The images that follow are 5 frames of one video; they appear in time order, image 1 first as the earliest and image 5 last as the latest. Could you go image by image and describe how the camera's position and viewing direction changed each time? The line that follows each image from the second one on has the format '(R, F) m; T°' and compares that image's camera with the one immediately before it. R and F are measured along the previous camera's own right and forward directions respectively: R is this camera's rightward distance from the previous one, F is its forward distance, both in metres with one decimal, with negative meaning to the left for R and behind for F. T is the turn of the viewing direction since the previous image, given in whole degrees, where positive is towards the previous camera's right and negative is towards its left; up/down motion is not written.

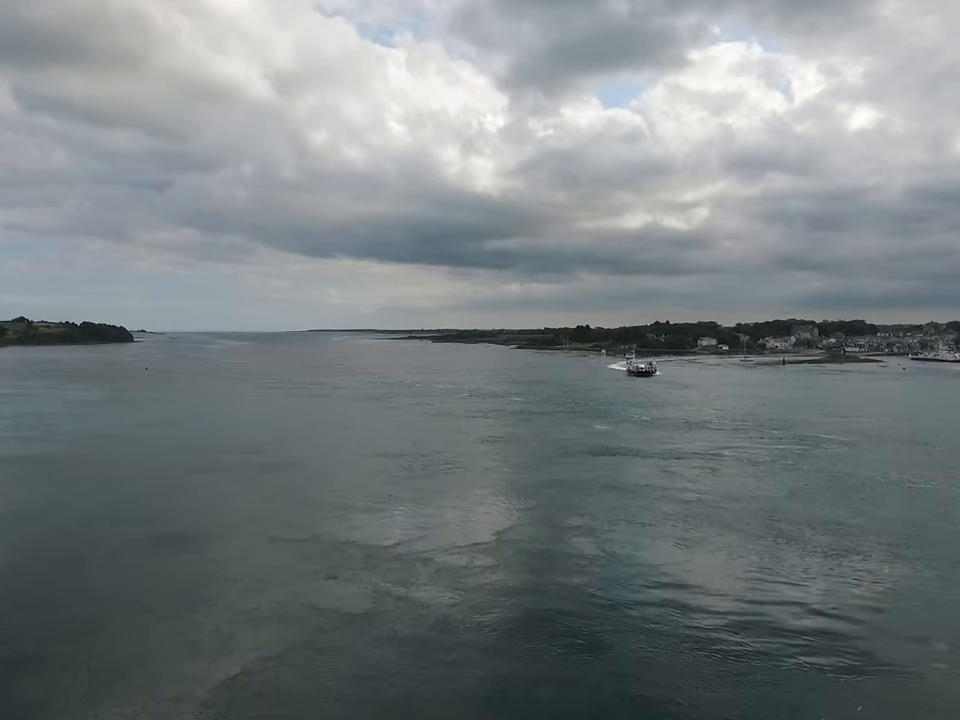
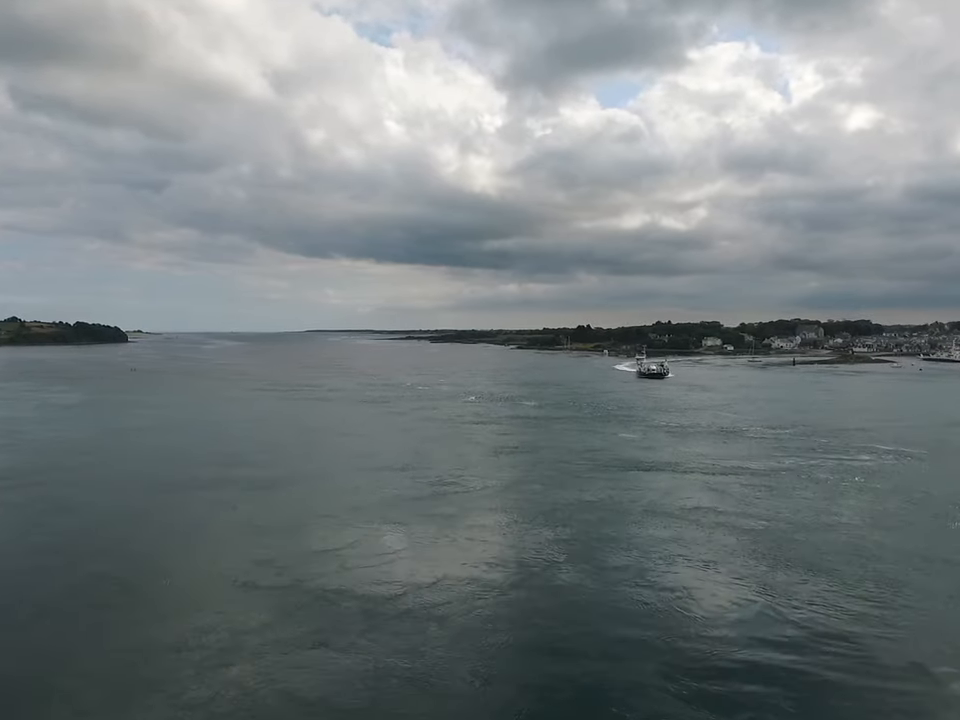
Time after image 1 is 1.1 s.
(-0.2, +1.0) m; 0°
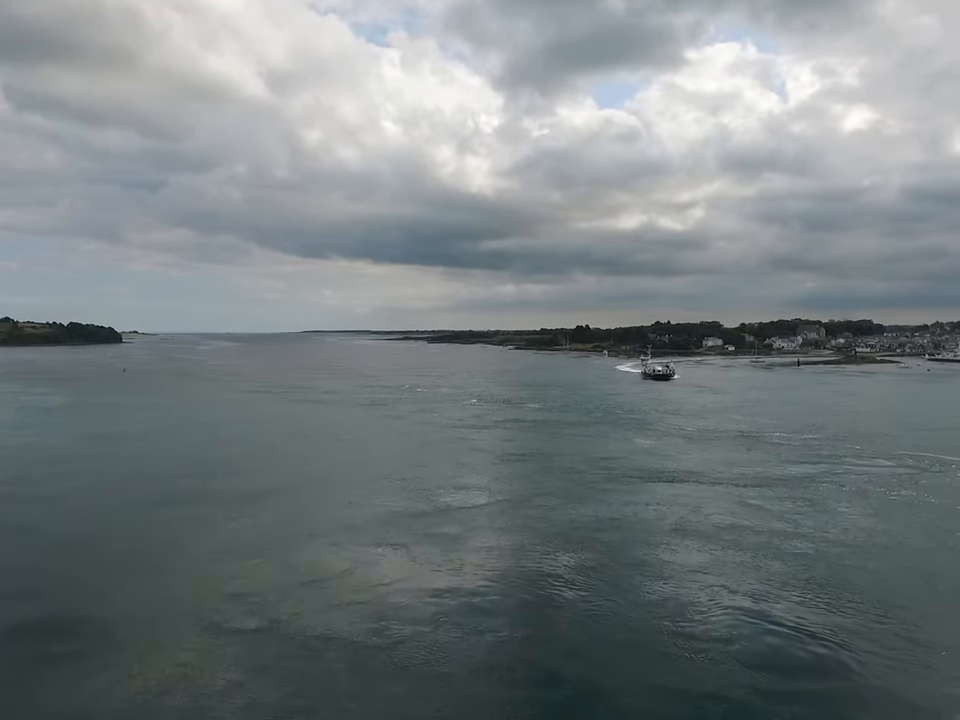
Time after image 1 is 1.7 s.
(-0.1, +0.6) m; 0°
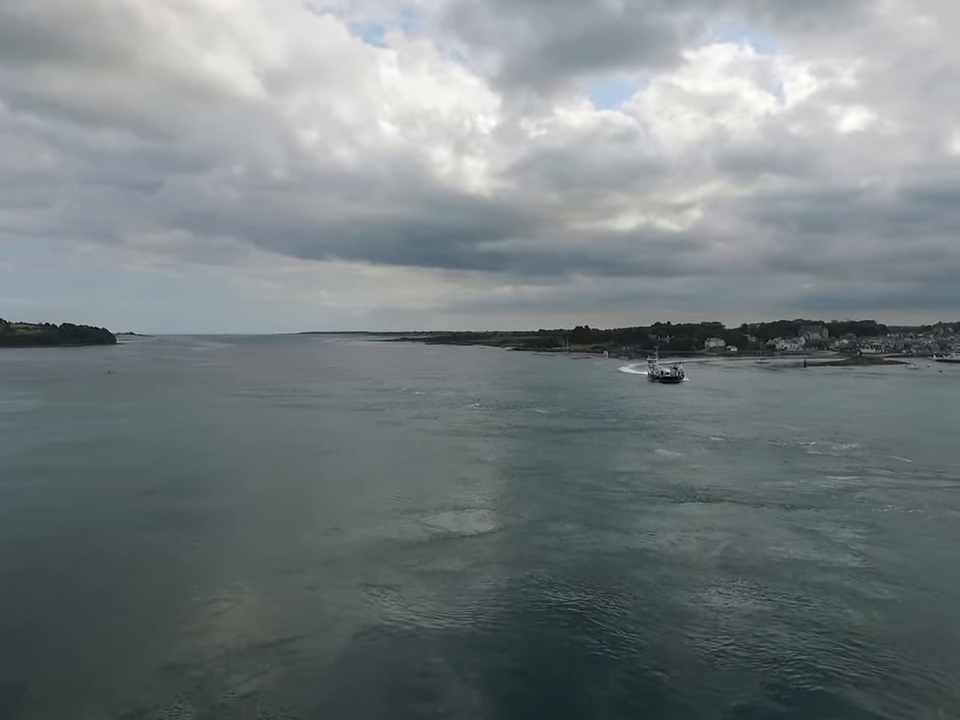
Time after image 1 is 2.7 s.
(-0.1, +0.8) m; 0°
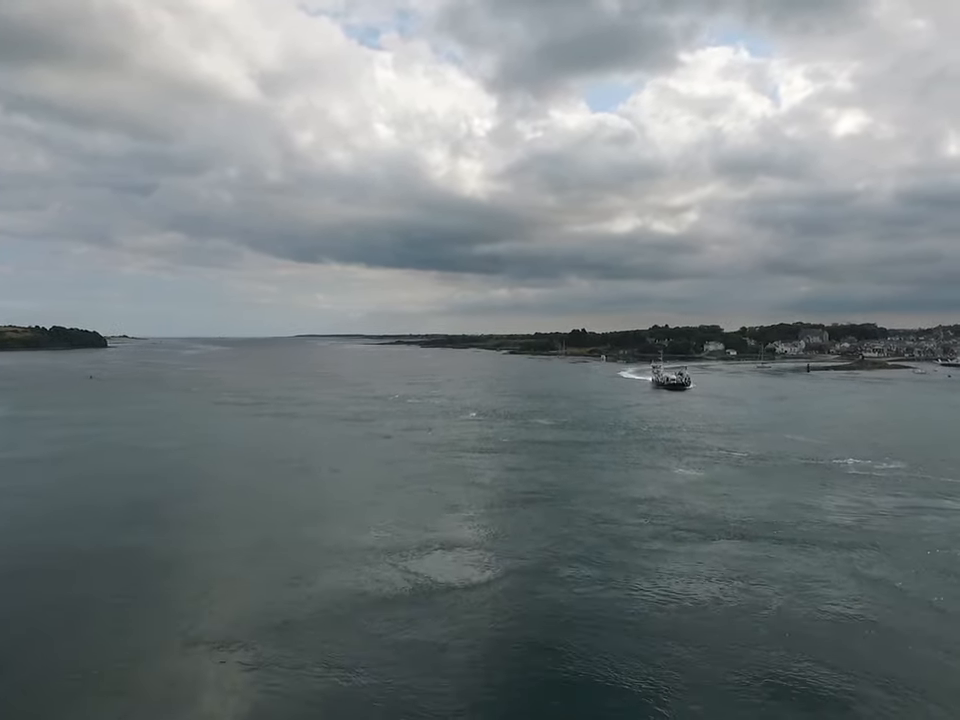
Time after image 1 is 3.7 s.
(0.0, +0.8) m; 0°
